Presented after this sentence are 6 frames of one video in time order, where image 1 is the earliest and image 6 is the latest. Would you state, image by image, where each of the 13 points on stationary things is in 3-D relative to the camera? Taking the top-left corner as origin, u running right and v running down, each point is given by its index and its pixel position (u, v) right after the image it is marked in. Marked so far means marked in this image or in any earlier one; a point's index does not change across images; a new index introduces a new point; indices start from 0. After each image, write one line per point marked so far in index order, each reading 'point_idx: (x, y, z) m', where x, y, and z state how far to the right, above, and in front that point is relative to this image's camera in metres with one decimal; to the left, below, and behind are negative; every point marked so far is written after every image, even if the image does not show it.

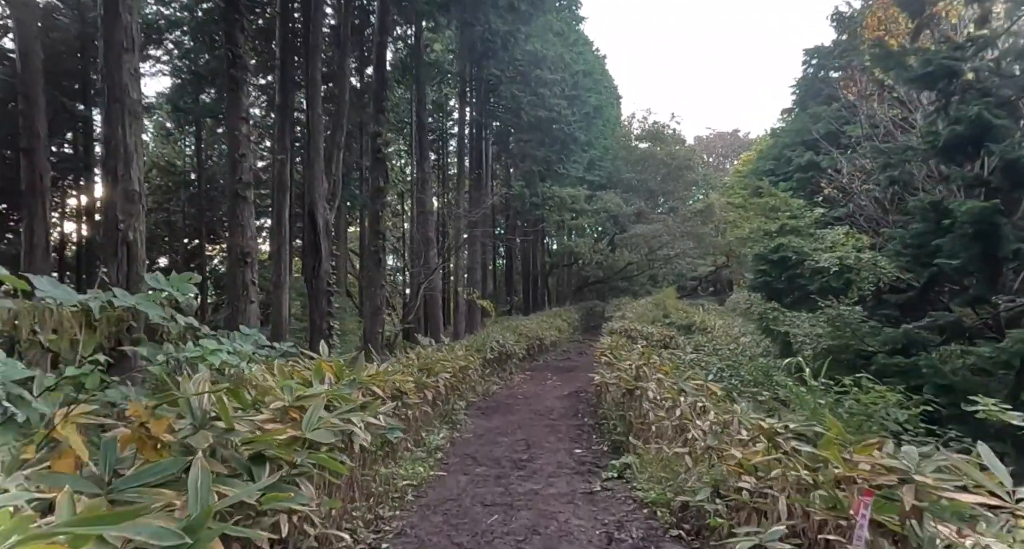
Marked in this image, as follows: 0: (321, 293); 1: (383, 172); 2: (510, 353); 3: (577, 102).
0: (-2.1, -0.2, +8.0) m
1: (-1.8, +1.4, +9.8) m
2: (0.0, -1.3, +11.6) m
3: (+1.7, +4.6, +18.8) m
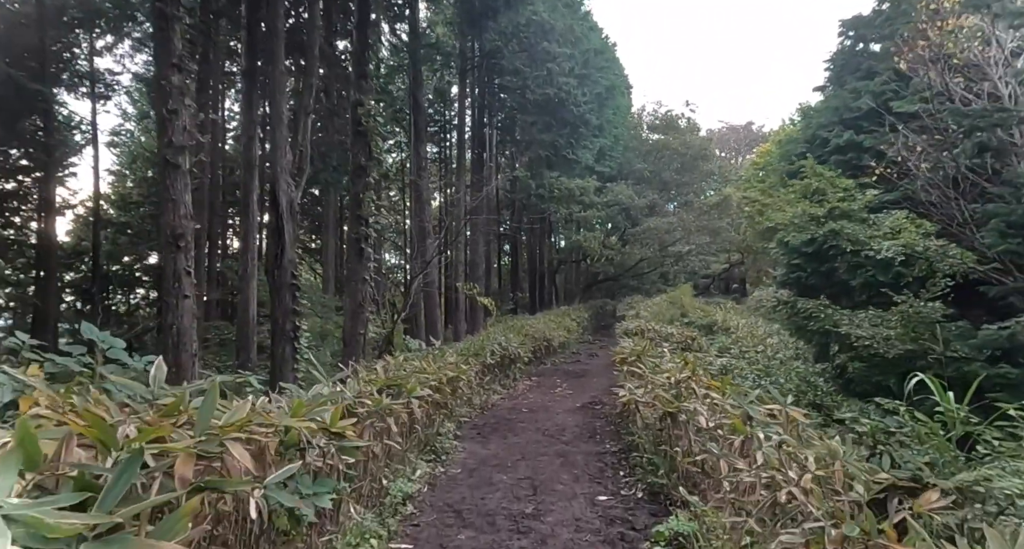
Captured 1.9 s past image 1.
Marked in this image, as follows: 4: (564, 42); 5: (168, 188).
0: (-2.1, -0.1, +6.6) m
1: (-1.7, +1.5, +8.4) m
2: (0.0, -1.2, +10.2) m
3: (+1.8, +4.7, +17.4) m
4: (+1.2, +5.2, +15.9) m
5: (-2.6, +0.6, +5.3) m
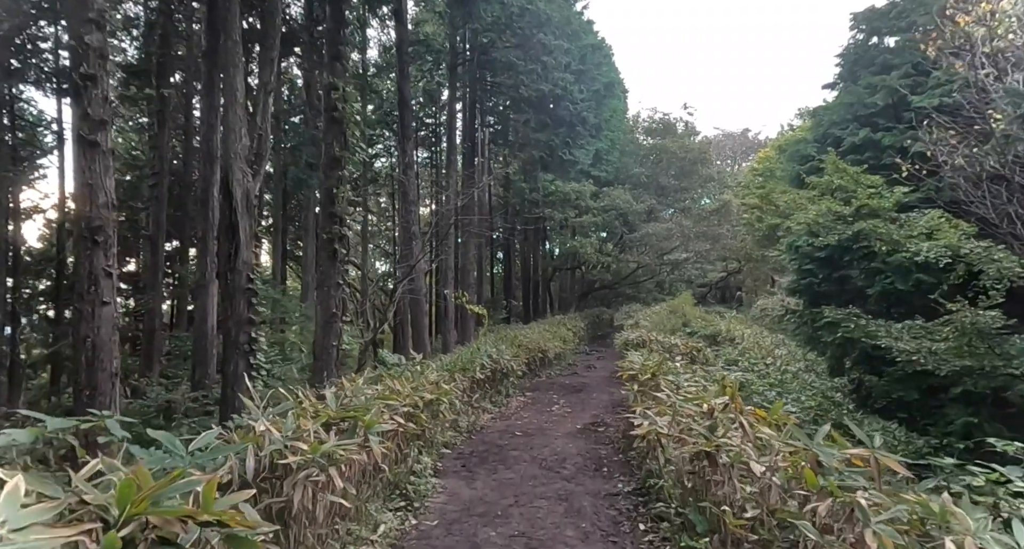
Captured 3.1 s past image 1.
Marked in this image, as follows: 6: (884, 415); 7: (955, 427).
0: (-2.2, -0.1, +5.7) m
1: (-1.8, +1.5, +7.5) m
2: (-0.1, -1.2, +9.3) m
3: (+1.7, +4.5, +16.6) m
4: (+1.0, +5.0, +15.1) m
5: (-2.6, +0.6, +4.4) m
6: (+3.8, -1.4, +7.3) m
7: (+3.9, -1.4, +6.5) m
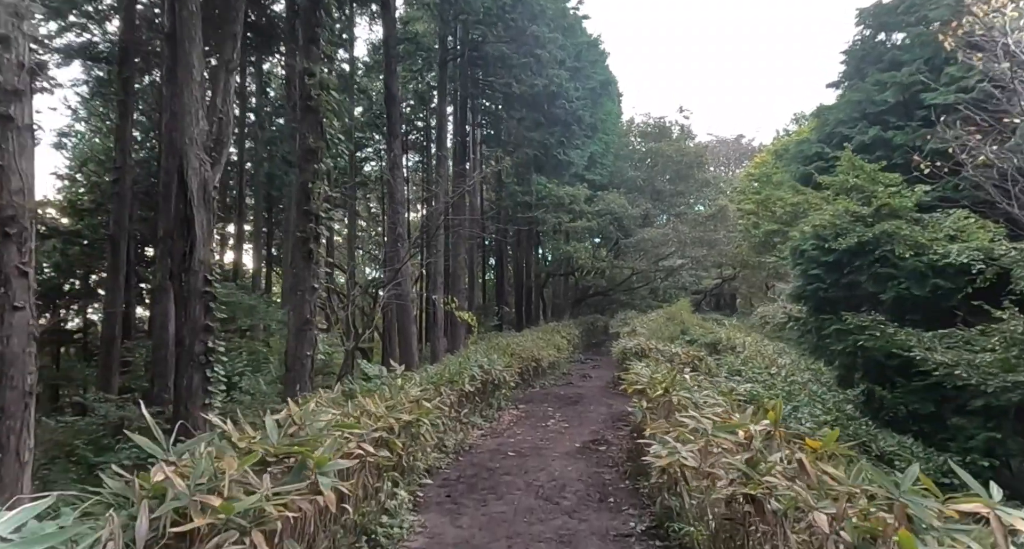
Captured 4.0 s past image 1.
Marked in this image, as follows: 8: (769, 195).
0: (-2.2, -0.2, +5.0) m
1: (-1.9, +1.4, +6.8) m
2: (-0.2, -1.3, +8.6) m
3: (+1.5, +4.4, +16.0) m
4: (+0.9, +4.9, +14.5) m
5: (-2.6, +0.6, +3.7) m
6: (+3.7, -1.5, +6.7) m
7: (+3.9, -1.4, +5.9) m
8: (+6.9, +2.1, +19.4) m
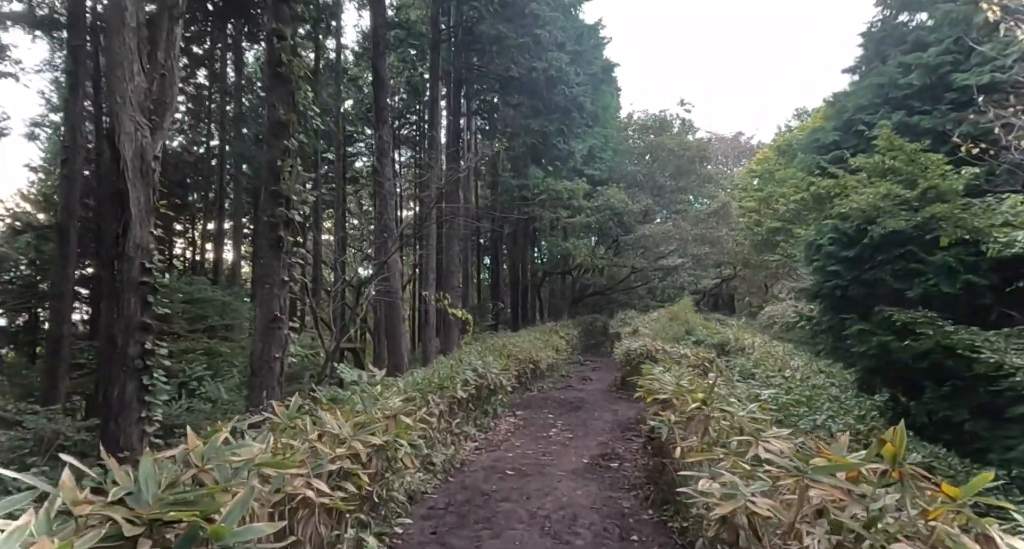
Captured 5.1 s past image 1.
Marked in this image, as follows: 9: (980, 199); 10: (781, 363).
0: (-2.2, -0.1, +4.2) m
1: (-1.9, +1.5, +6.0) m
2: (-0.2, -1.2, +7.8) m
3: (+1.4, +4.5, +15.2) m
4: (+0.8, +5.0, +13.7) m
5: (-2.6, +0.7, +2.9) m
6: (+3.7, -1.4, +5.9) m
7: (+3.9, -1.3, +5.1) m
8: (+6.8, +2.2, +18.6) m
9: (+4.3, +0.7, +6.6) m
10: (+4.6, -1.5, +12.3) m
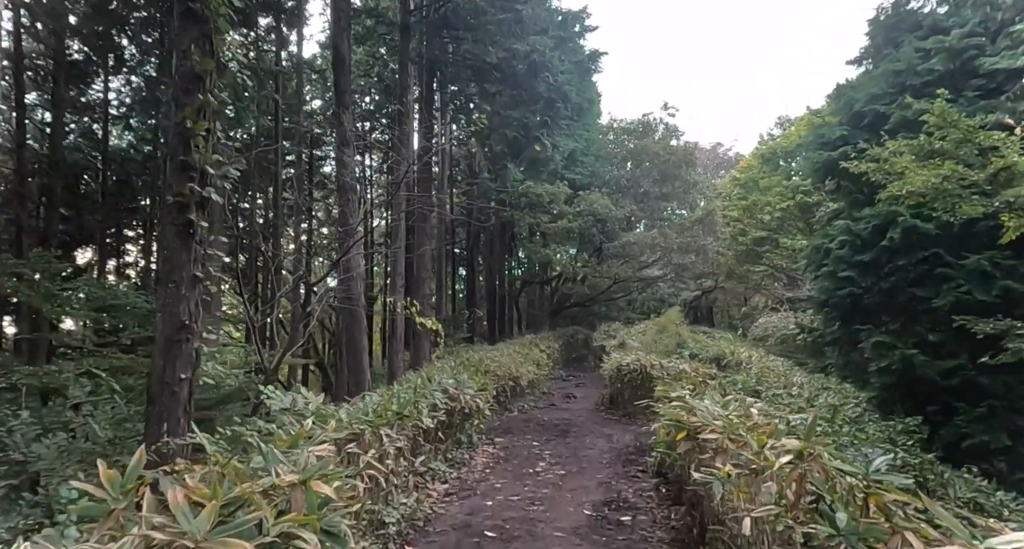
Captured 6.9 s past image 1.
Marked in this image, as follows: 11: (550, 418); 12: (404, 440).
0: (-2.3, 0.0, +2.8) m
1: (-2.0, +1.5, +4.7) m
2: (-0.4, -1.2, +6.5) m
3: (+1.0, +4.3, +14.0) m
4: (+0.4, +4.9, +12.5) m
5: (-2.7, +0.8, +1.5) m
6: (+3.5, -1.4, +4.7) m
7: (+3.8, -1.3, +3.9) m
8: (+6.3, +2.0, +17.6) m
9: (+4.2, +0.7, +5.5) m
10: (+4.3, -1.6, +11.1) m
11: (+0.5, -2.0, +10.1) m
12: (-0.7, -1.0, +4.2) m
